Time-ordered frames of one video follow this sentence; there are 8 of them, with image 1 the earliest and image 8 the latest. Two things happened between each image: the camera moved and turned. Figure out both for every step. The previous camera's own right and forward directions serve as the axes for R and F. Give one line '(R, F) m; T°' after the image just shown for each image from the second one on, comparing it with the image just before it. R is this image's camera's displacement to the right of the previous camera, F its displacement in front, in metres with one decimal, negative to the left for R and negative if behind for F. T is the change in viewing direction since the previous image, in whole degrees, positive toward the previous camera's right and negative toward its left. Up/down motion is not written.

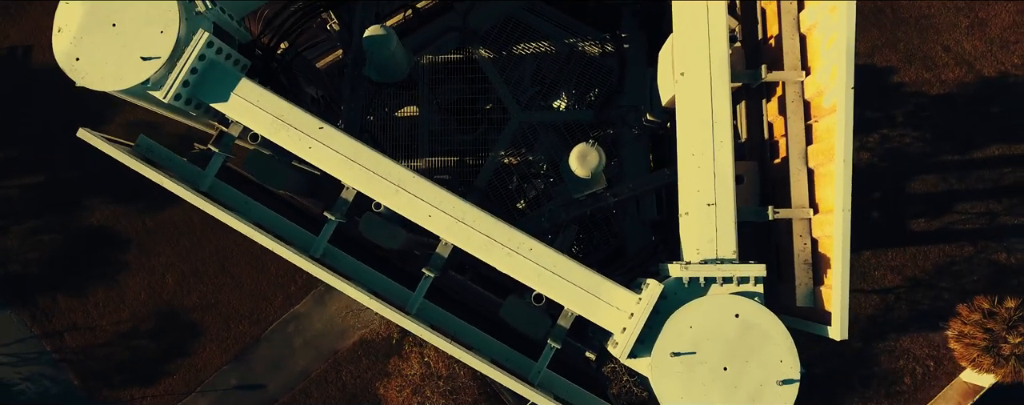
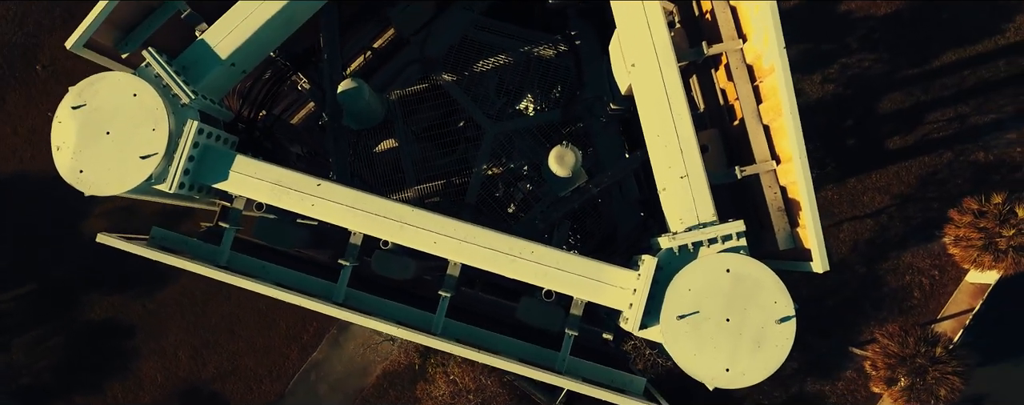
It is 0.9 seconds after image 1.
(0.0, -0.2) m; +1°
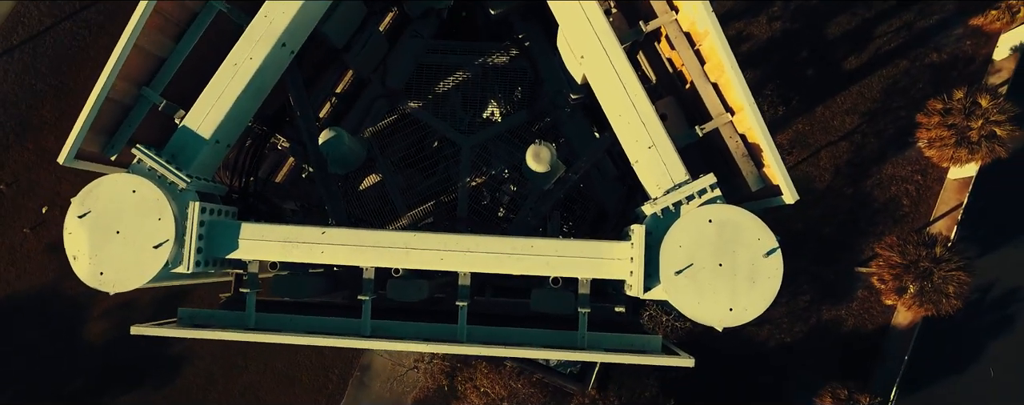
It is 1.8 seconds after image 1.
(0.0, -0.2) m; +1°
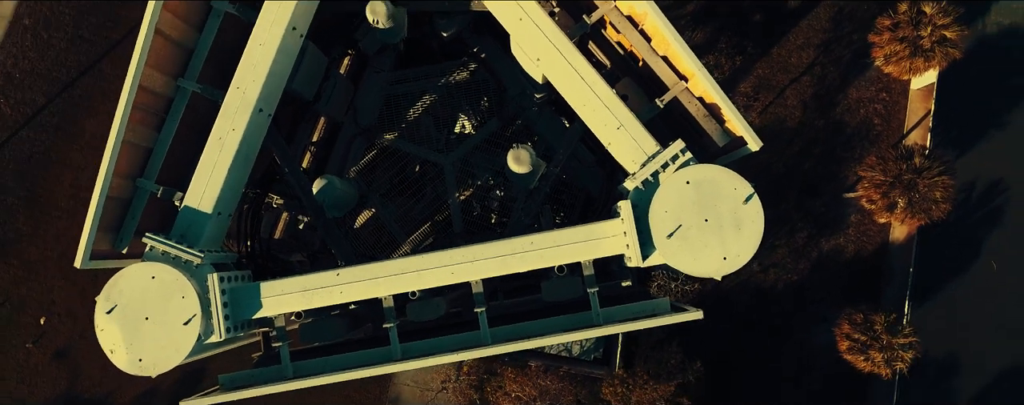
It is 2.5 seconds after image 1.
(0.0, -0.2) m; +1°
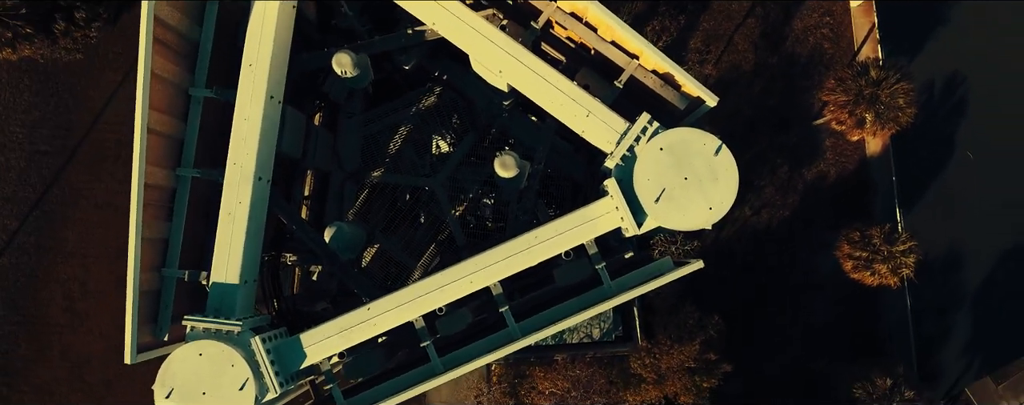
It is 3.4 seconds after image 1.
(-0.1, -0.2) m; +1°
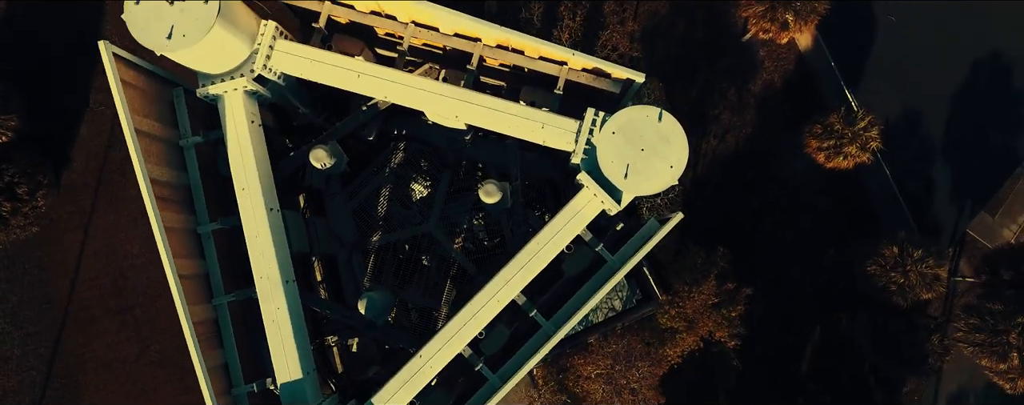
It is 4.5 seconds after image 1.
(0.0, -0.4) m; +2°
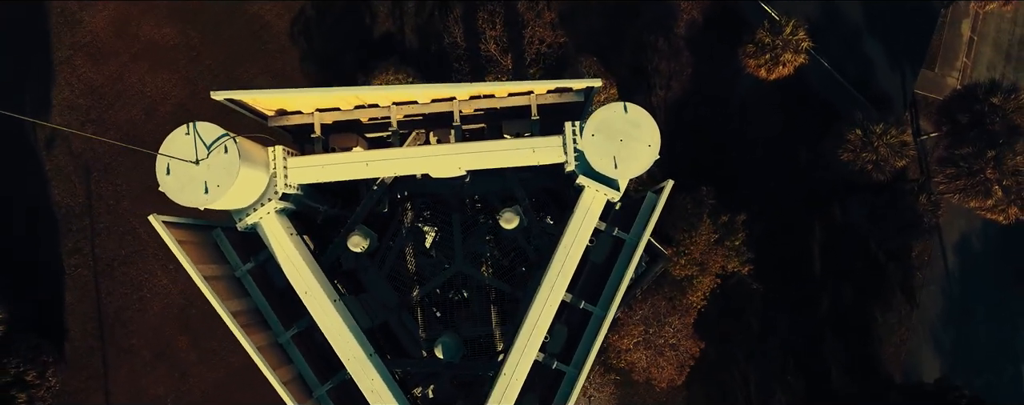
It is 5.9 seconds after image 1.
(-0.2, -0.5) m; +2°
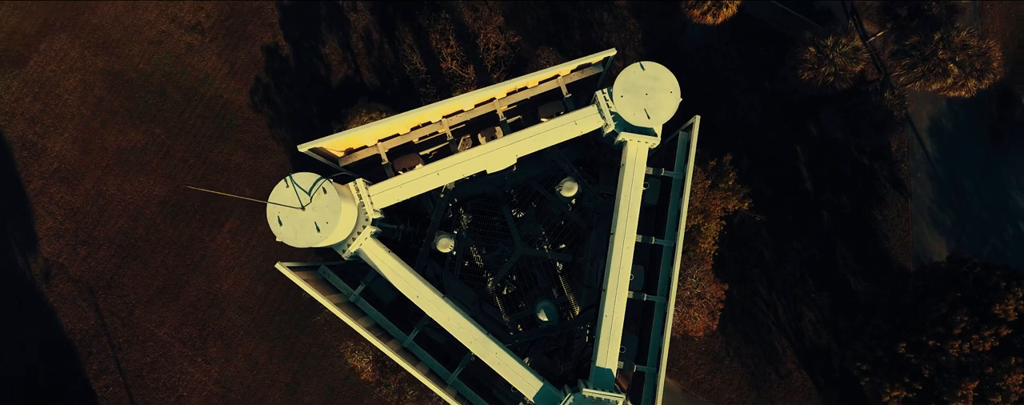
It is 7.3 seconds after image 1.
(-0.6, -0.6) m; +2°
